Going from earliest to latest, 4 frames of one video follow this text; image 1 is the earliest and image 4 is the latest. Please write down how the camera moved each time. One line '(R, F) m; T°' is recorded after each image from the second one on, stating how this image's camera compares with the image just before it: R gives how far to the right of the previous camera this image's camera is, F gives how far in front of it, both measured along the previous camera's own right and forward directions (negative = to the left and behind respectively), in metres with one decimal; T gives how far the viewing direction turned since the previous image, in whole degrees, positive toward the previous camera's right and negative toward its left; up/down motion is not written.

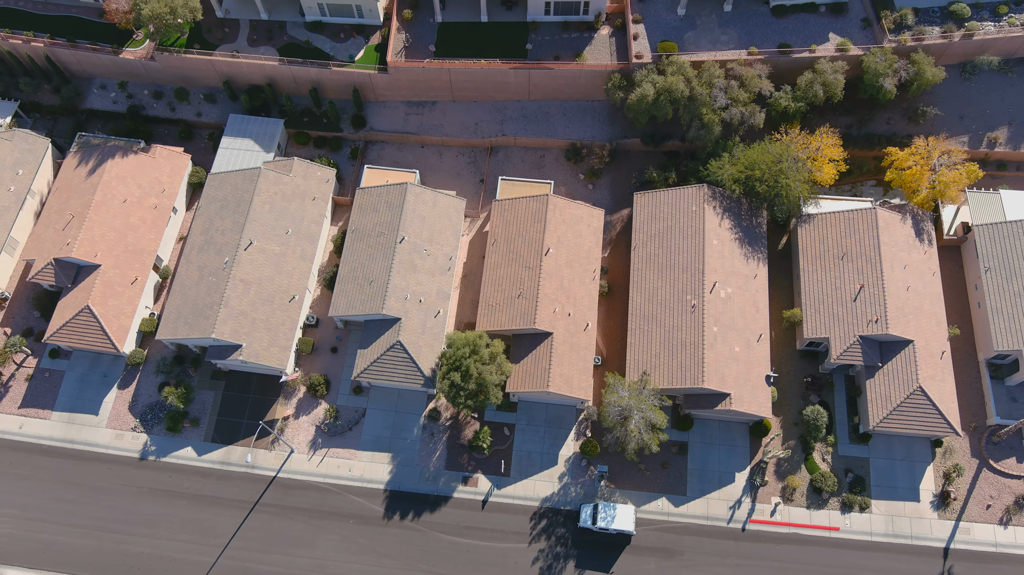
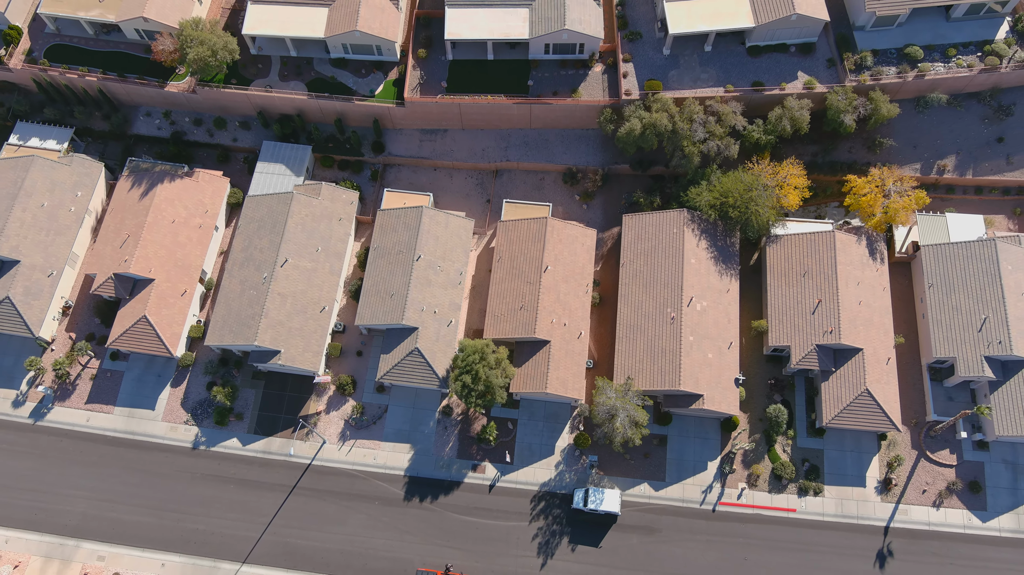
(0.0, -7.0) m; 0°
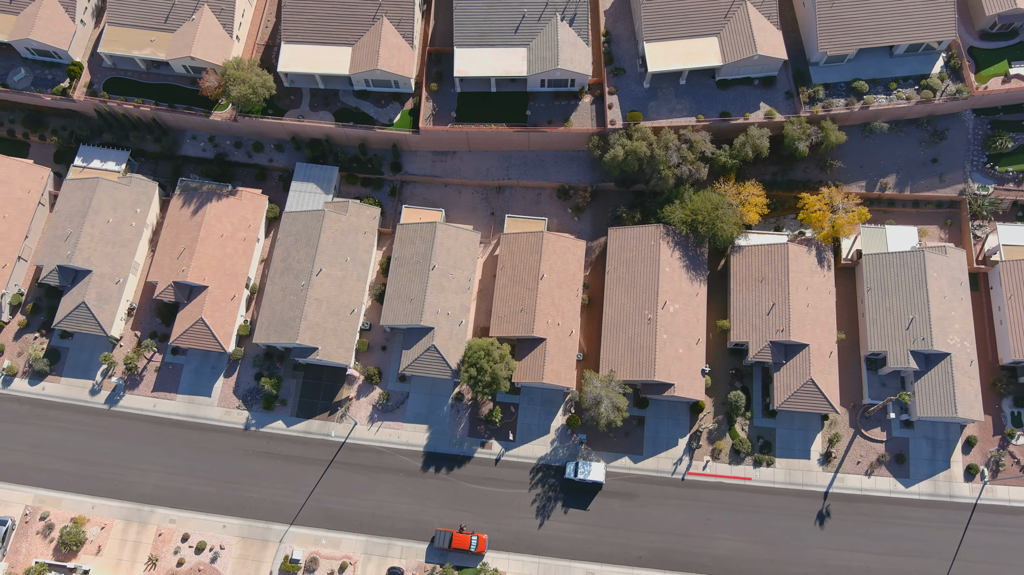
(-0.1, -9.7) m; 0°
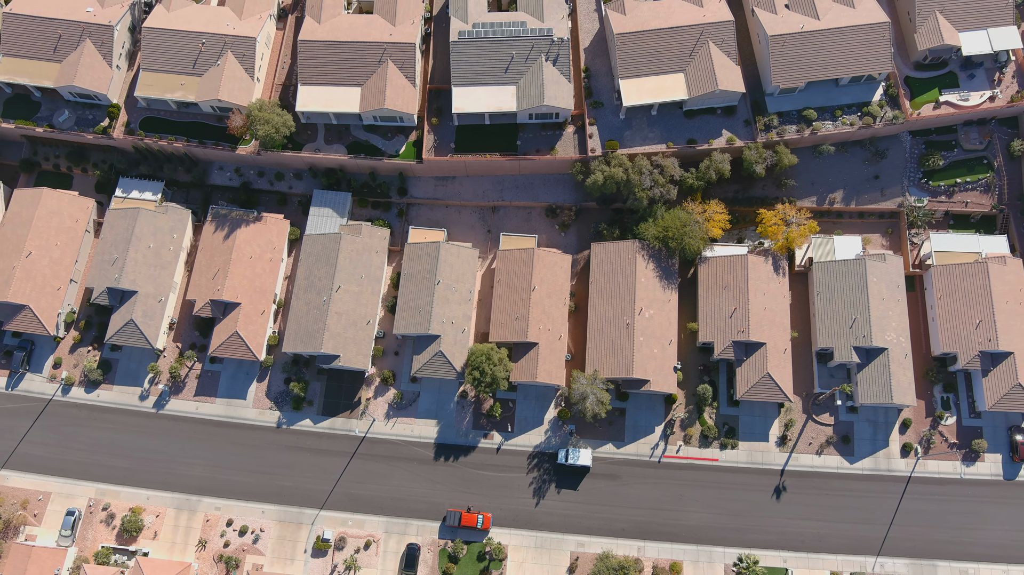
(0.0, -9.4) m; 0°
